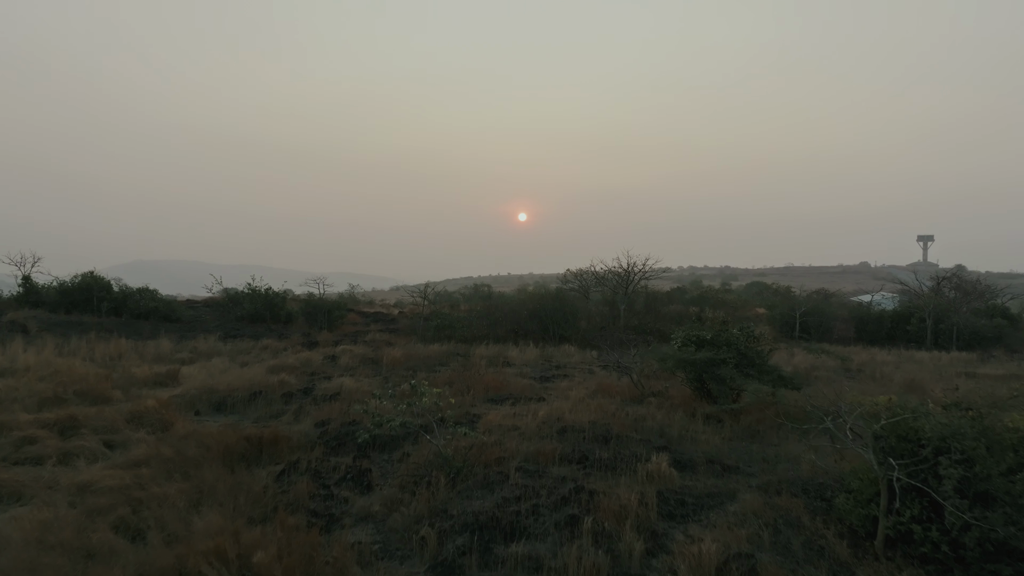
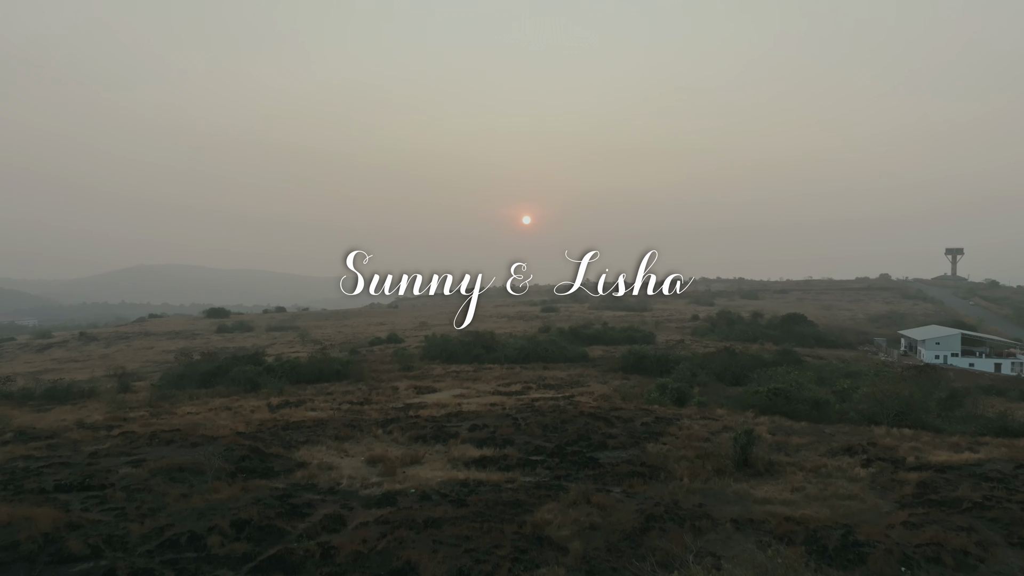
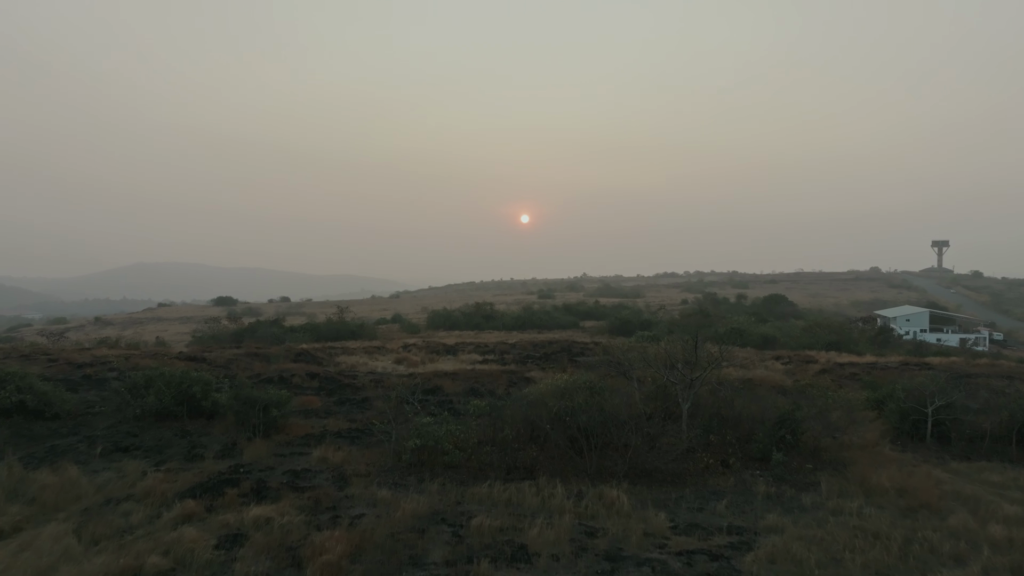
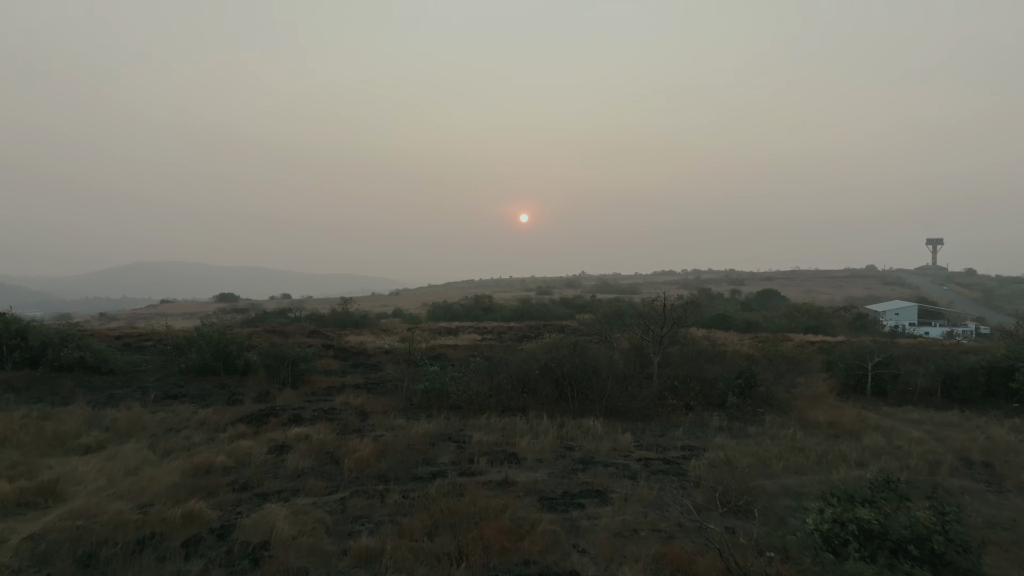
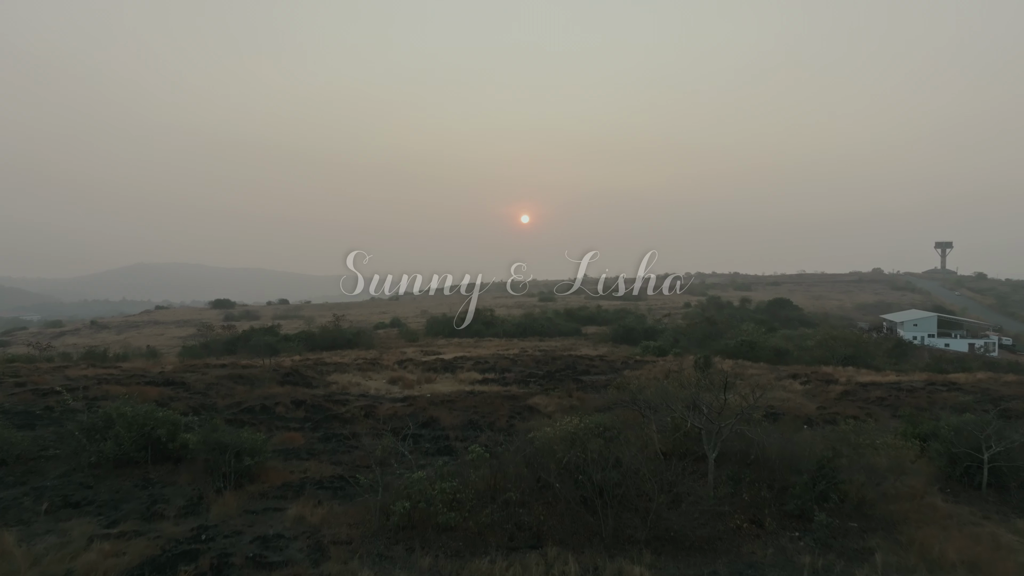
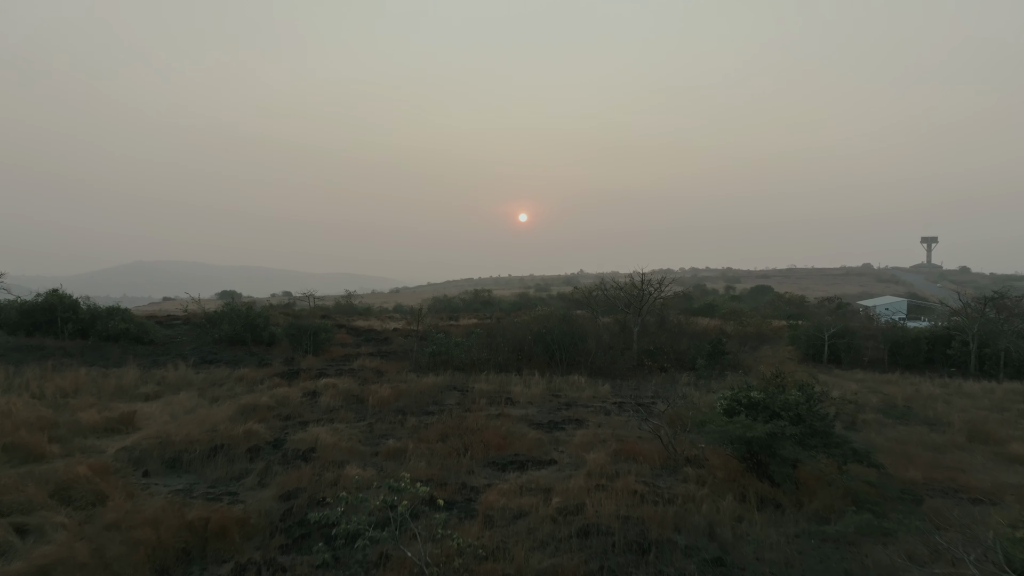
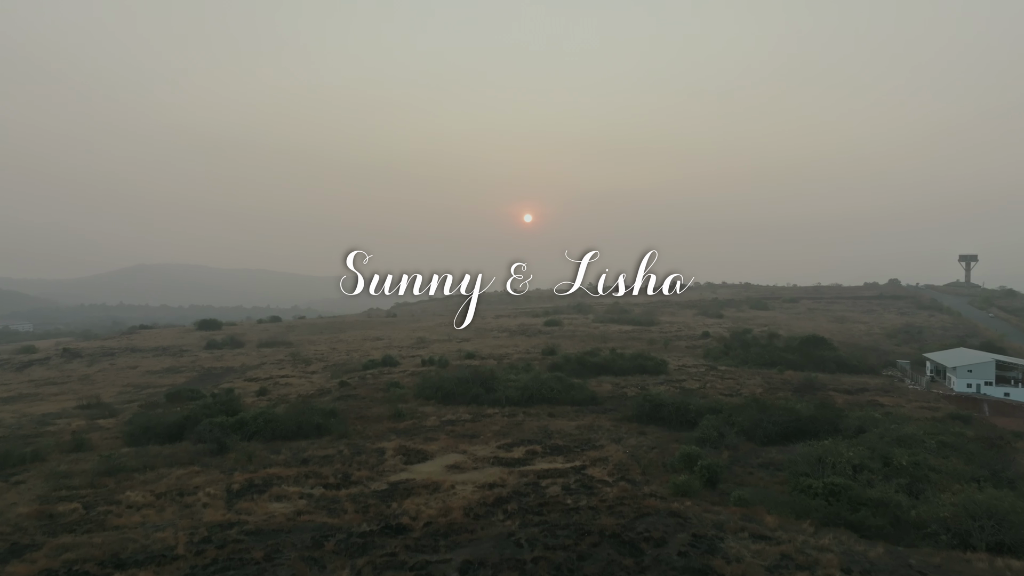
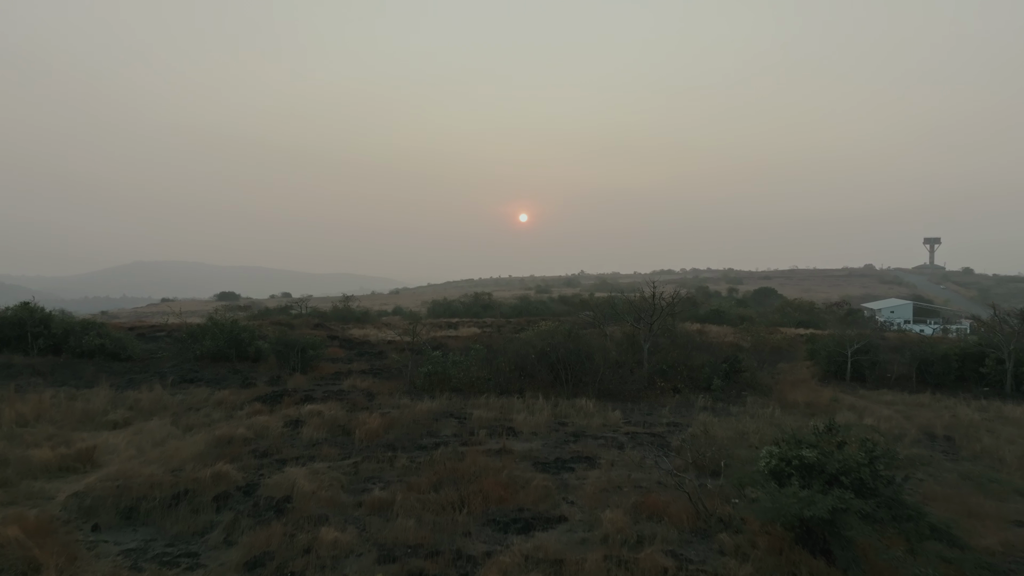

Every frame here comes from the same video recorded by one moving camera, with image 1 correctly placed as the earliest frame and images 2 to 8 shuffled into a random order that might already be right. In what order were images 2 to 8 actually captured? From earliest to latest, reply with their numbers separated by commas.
6, 8, 4, 3, 5, 2, 7
